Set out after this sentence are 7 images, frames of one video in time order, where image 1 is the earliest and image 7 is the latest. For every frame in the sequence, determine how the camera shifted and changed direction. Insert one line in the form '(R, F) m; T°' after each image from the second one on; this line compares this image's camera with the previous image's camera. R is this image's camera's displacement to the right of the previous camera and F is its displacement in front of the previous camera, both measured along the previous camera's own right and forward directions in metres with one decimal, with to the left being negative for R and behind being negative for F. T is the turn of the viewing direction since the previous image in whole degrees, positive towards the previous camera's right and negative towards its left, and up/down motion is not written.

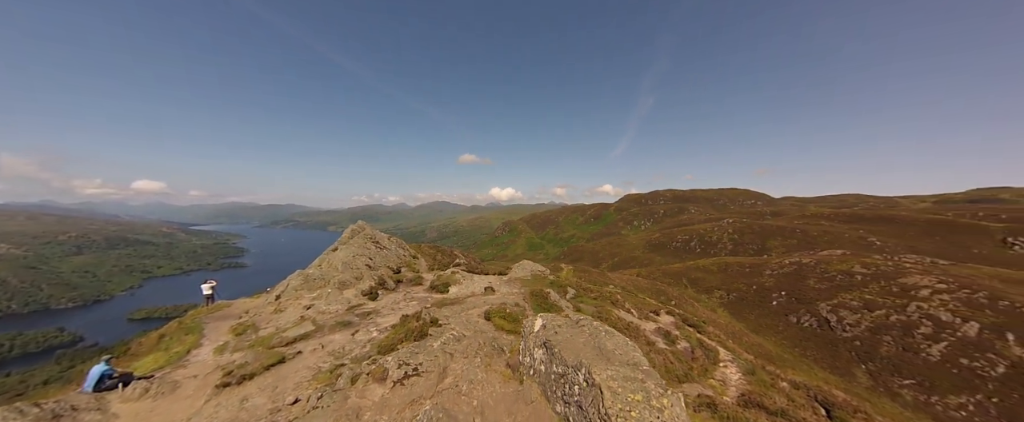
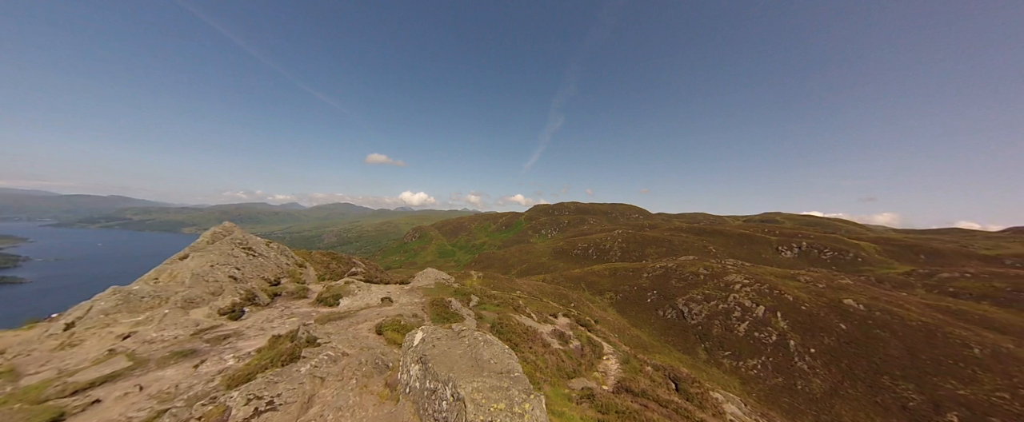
(+1.6, +0.1) m; +16°
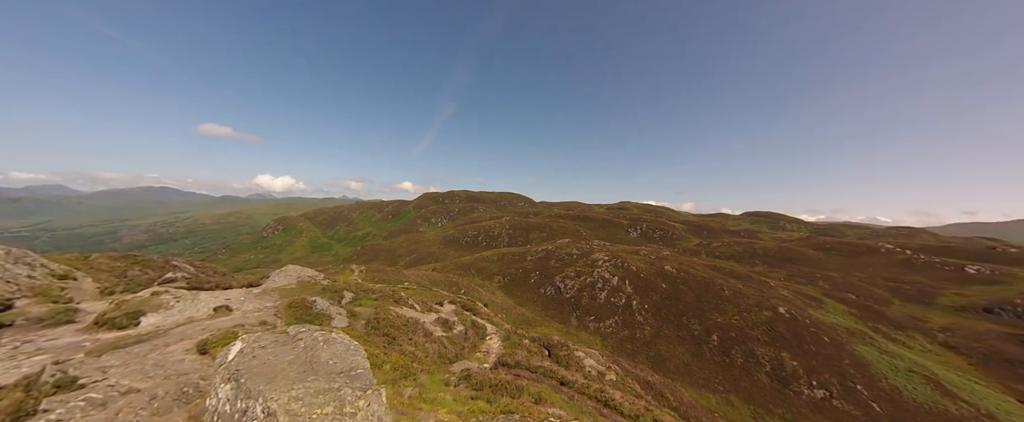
(+1.8, -0.1) m; +21°
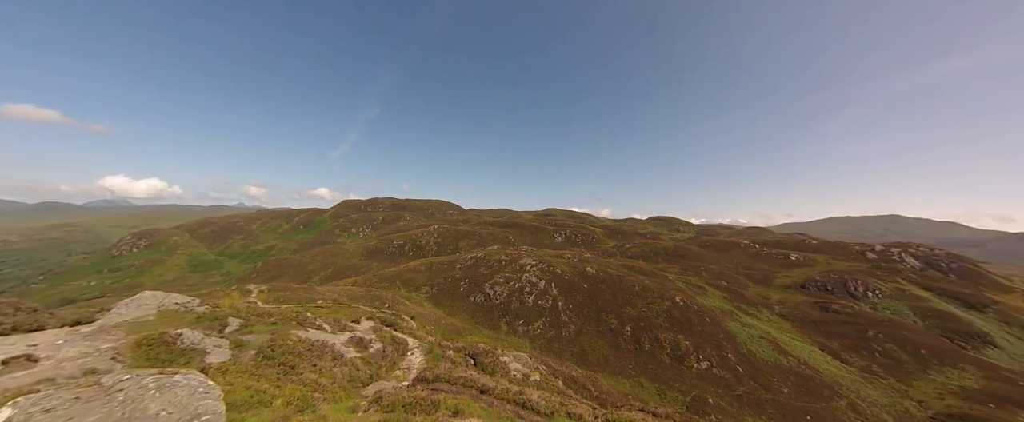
(+1.6, -0.4) m; +13°
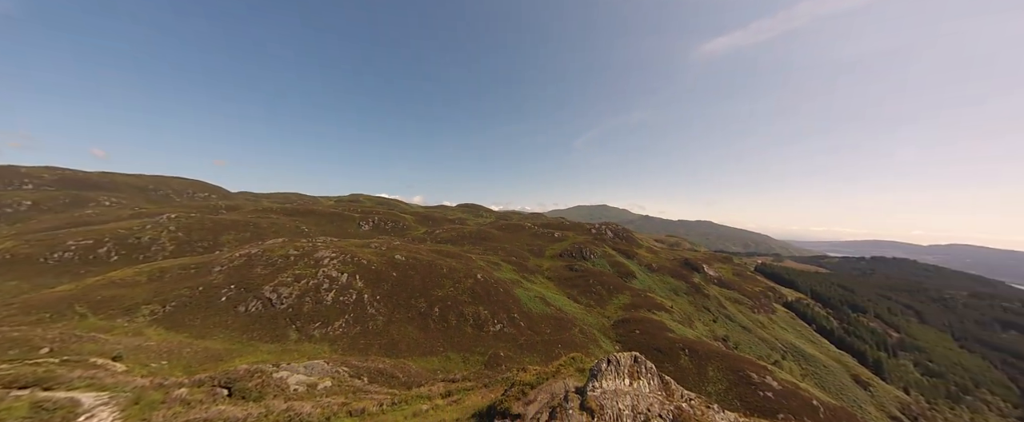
(+3.6, -1.8) m; +35°
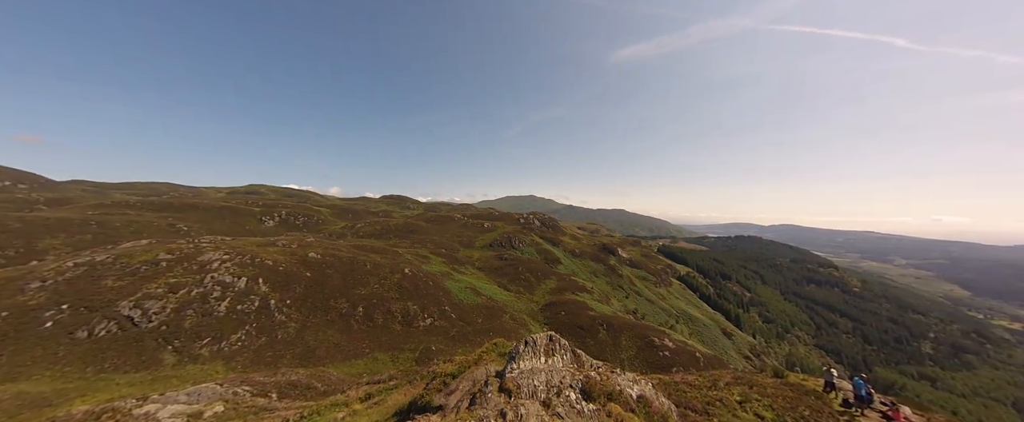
(+1.5, -0.4) m; +13°
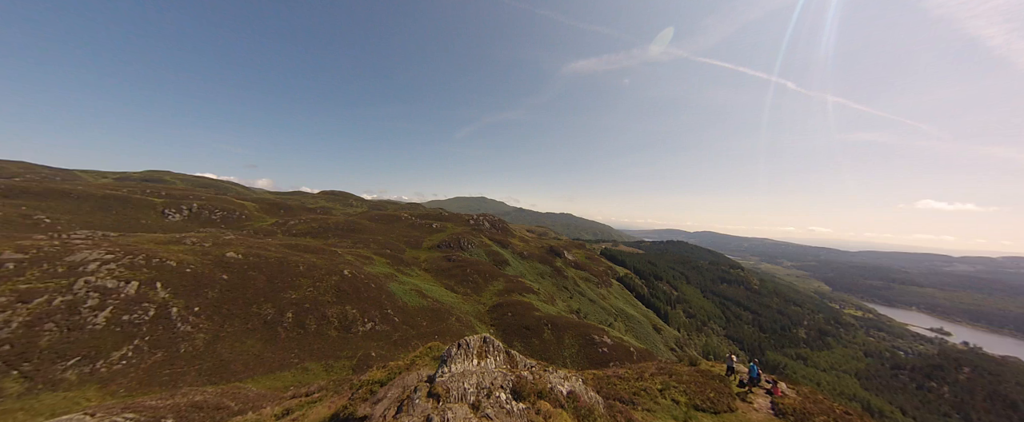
(+1.6, -0.4) m; +9°
